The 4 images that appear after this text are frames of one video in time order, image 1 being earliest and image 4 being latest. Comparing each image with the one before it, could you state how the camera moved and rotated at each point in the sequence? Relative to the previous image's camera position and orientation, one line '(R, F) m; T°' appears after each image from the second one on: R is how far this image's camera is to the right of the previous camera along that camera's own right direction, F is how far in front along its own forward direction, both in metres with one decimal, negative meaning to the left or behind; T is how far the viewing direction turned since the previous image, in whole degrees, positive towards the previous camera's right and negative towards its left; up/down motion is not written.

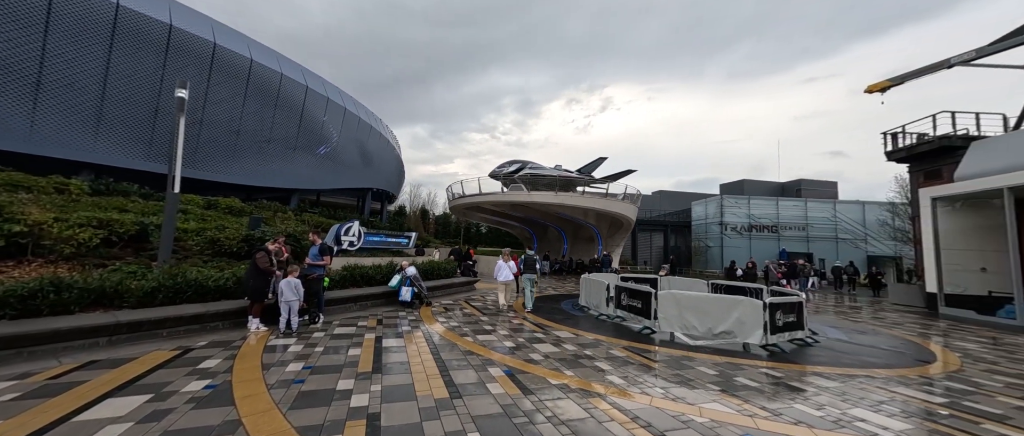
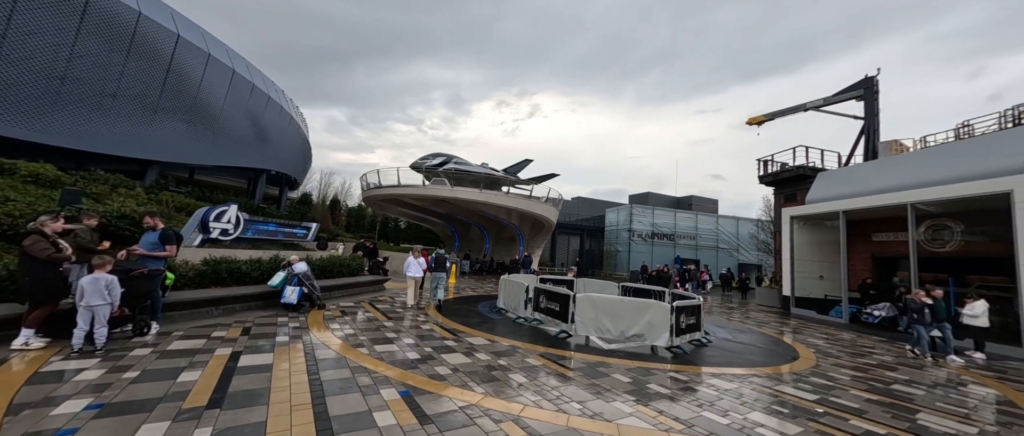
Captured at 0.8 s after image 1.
(+0.1, +0.5) m; +13°
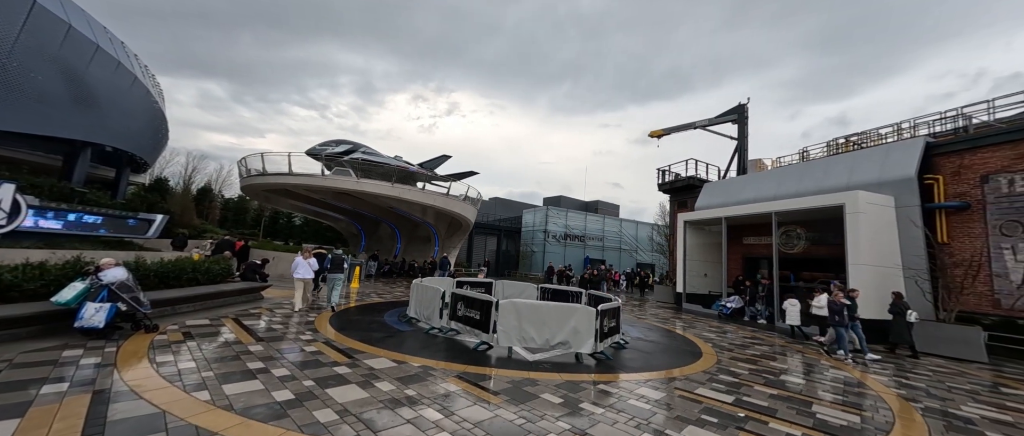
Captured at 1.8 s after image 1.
(0.0, +0.7) m; +14°
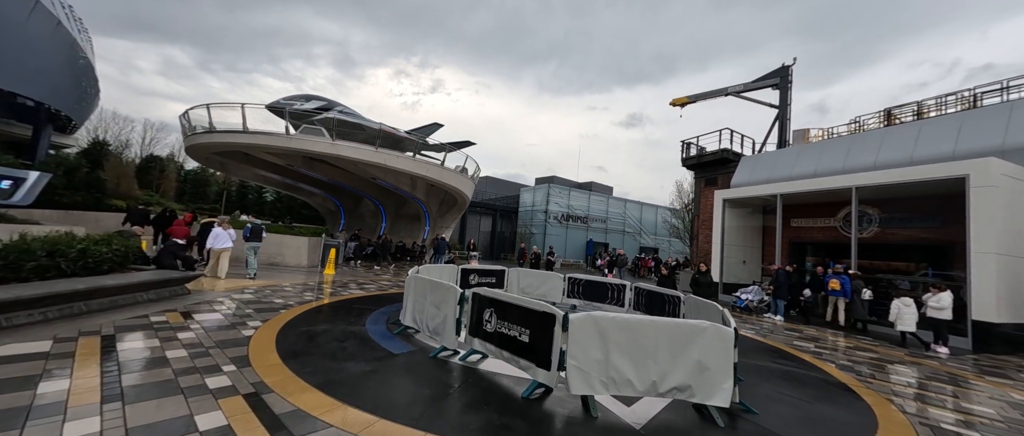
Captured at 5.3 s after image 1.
(-0.8, +2.1) m; +3°
